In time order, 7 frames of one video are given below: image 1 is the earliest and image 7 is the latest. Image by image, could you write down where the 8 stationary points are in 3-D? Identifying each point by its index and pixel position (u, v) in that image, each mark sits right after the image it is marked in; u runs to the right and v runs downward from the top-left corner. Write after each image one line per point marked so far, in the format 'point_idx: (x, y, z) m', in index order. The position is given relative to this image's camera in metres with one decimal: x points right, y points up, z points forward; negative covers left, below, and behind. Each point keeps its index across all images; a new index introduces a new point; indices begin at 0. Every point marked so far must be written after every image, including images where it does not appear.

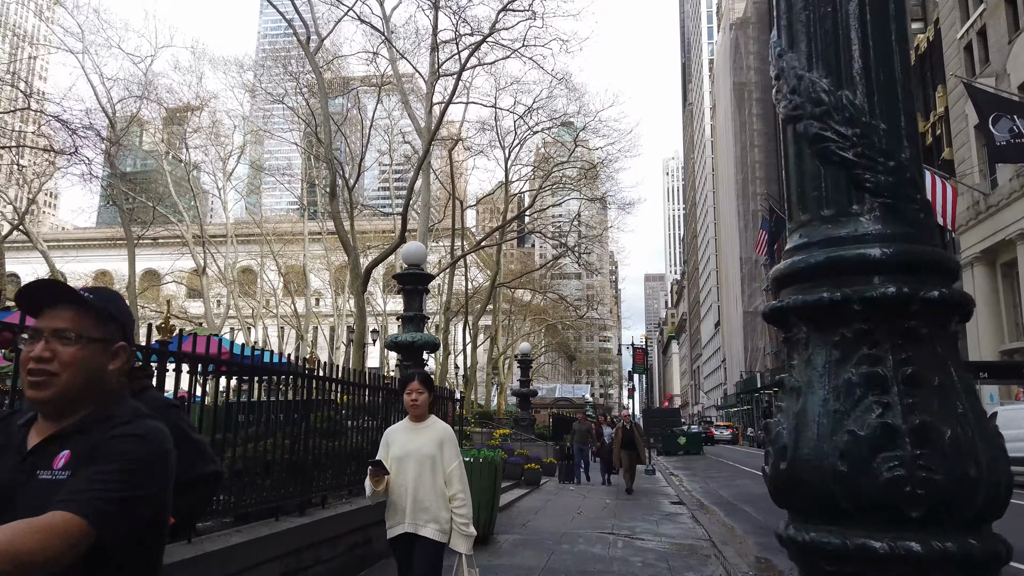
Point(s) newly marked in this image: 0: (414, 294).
0: (-1.3, -0.1, +9.8) m
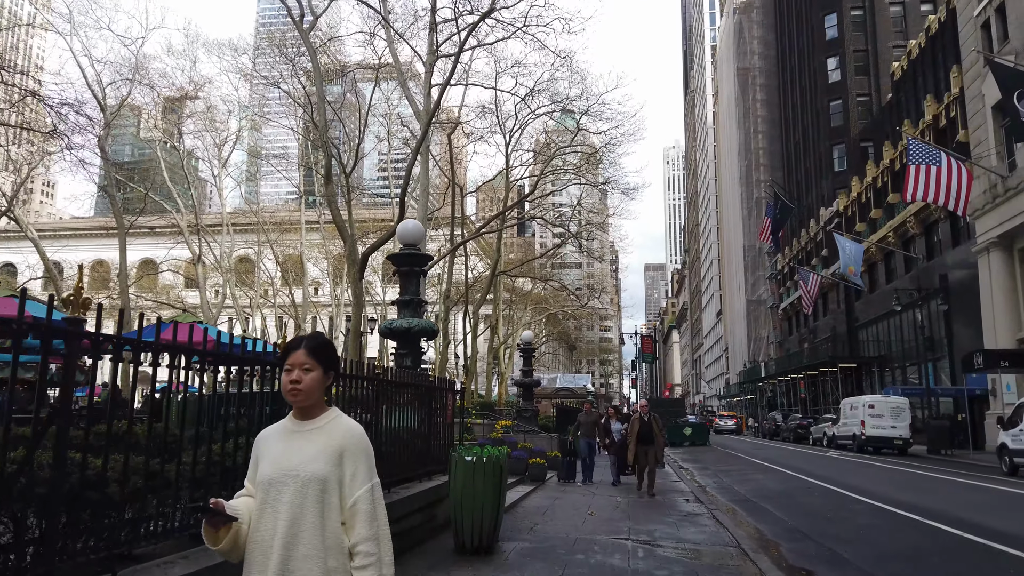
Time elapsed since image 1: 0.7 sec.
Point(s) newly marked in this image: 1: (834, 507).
0: (-1.2, +0.2, +9.0) m
1: (+4.3, -2.9, +9.9) m
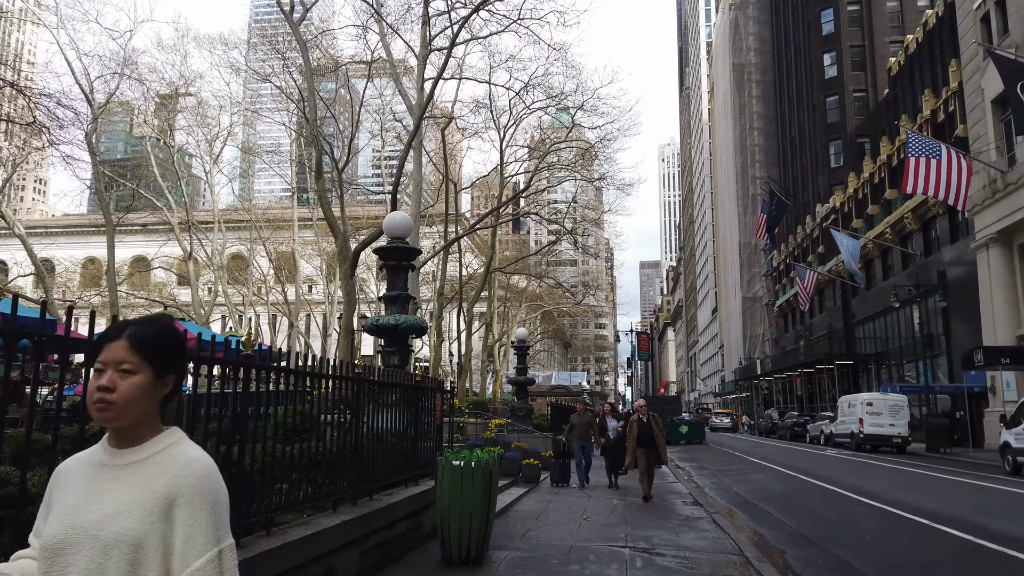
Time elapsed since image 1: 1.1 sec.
0: (-1.3, +0.2, +8.6) m
1: (+4.2, -2.9, +9.6) m
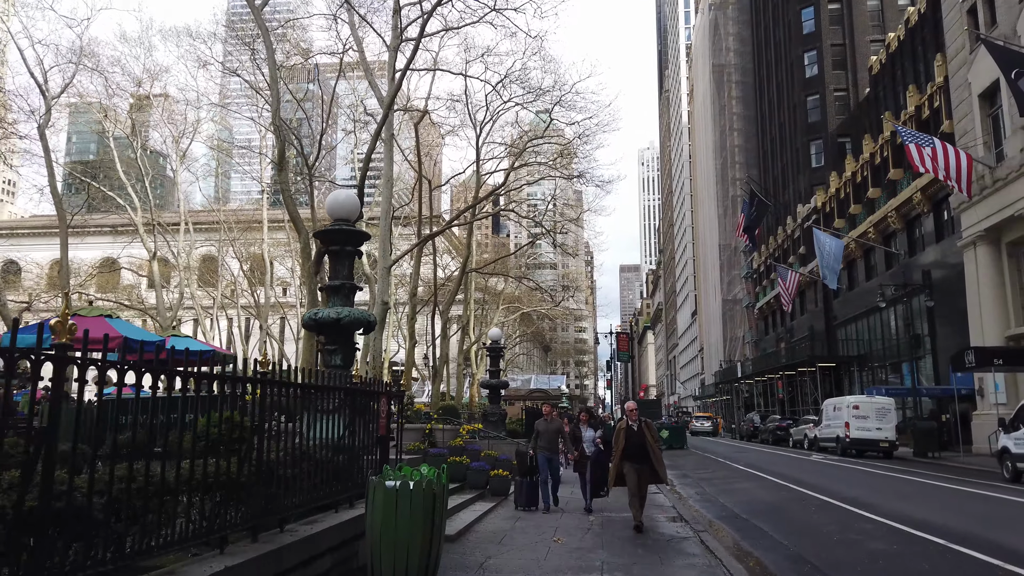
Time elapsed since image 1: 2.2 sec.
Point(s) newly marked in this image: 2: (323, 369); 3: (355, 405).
0: (-1.7, +0.3, +7.5) m
1: (+3.8, -2.8, +8.6) m
2: (-1.9, -0.8, +7.3) m
3: (-1.5, -1.0, +6.7) m
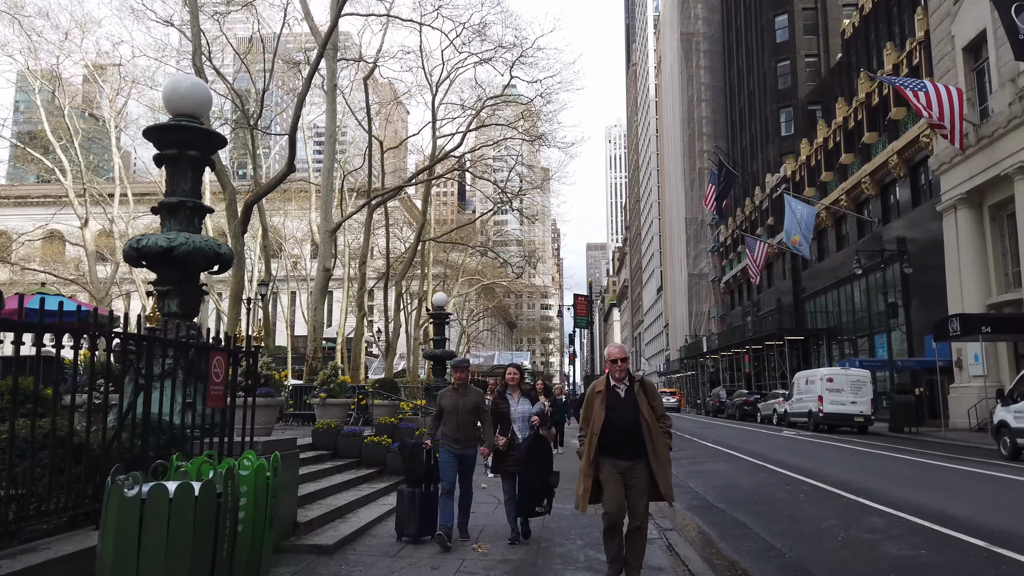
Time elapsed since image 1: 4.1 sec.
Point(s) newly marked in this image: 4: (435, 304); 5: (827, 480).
0: (-2.4, +0.9, +5.5) m
1: (+3.0, -2.2, +6.9) m
2: (-2.6, -0.2, +5.3) m
3: (-2.1, -0.5, +4.7) m
4: (-1.9, -0.4, +18.2) m
5: (+4.1, -2.5, +9.7) m
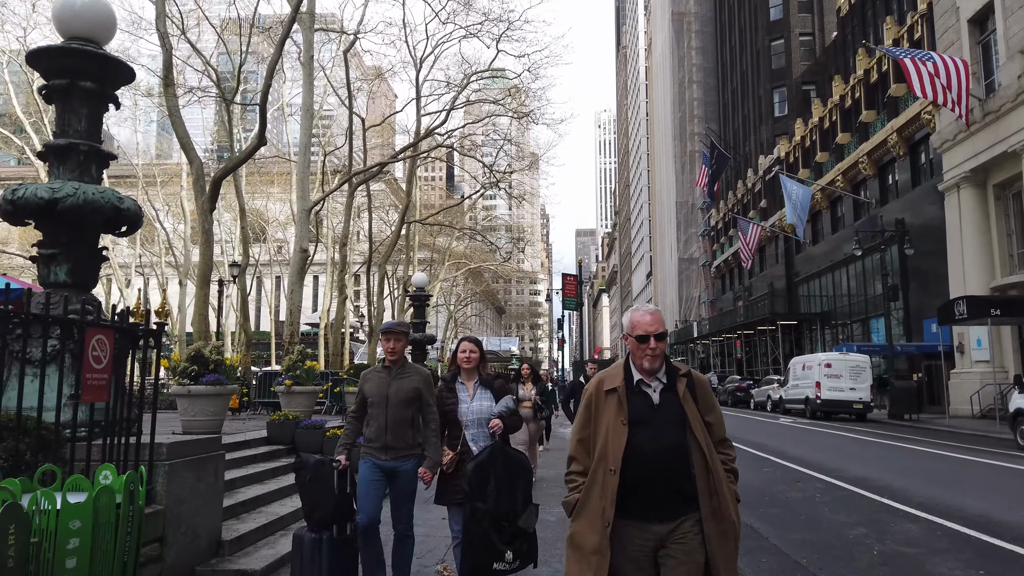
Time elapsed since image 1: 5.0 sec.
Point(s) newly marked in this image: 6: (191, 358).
0: (-2.6, +1.1, +4.4) m
1: (+2.8, -1.9, +6.0) m
2: (-2.7, 0.0, +4.2) m
3: (-2.3, -0.3, +3.7) m
4: (-2.2, 0.0, +17.2) m
5: (+3.9, -2.2, +8.8) m
6: (-3.6, -0.8, +8.2) m
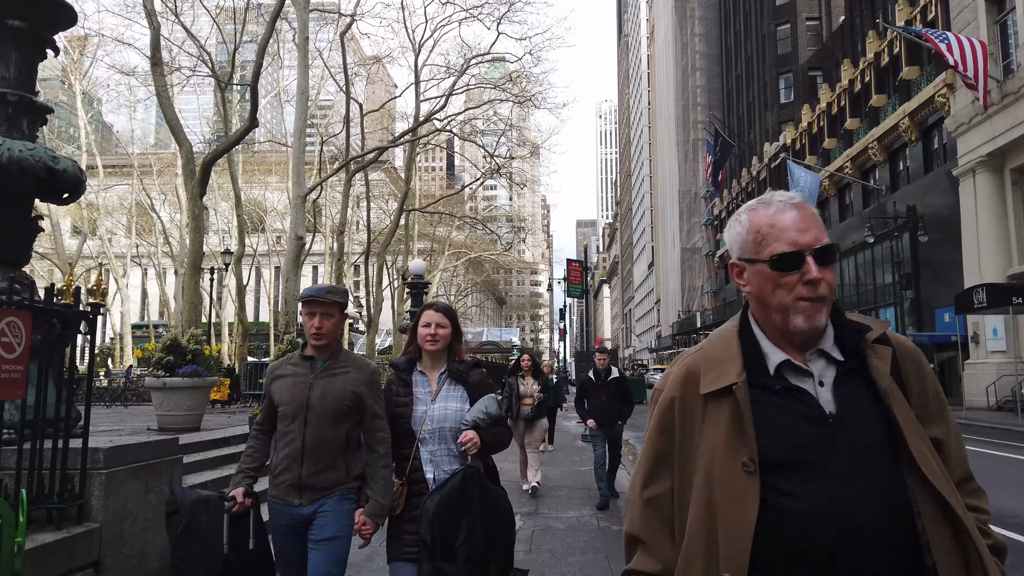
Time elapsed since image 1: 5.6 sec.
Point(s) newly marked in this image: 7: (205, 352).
0: (-2.6, +1.2, +3.8) m
1: (+2.9, -1.8, +5.4) m
2: (-2.7, +0.1, +3.6) m
3: (-2.2, -0.2, +3.1) m
4: (-2.2, +0.3, +16.5) m
5: (+3.9, -2.0, +8.2) m
6: (-3.5, -0.6, +7.6) m
7: (-3.3, -0.7, +7.9) m
